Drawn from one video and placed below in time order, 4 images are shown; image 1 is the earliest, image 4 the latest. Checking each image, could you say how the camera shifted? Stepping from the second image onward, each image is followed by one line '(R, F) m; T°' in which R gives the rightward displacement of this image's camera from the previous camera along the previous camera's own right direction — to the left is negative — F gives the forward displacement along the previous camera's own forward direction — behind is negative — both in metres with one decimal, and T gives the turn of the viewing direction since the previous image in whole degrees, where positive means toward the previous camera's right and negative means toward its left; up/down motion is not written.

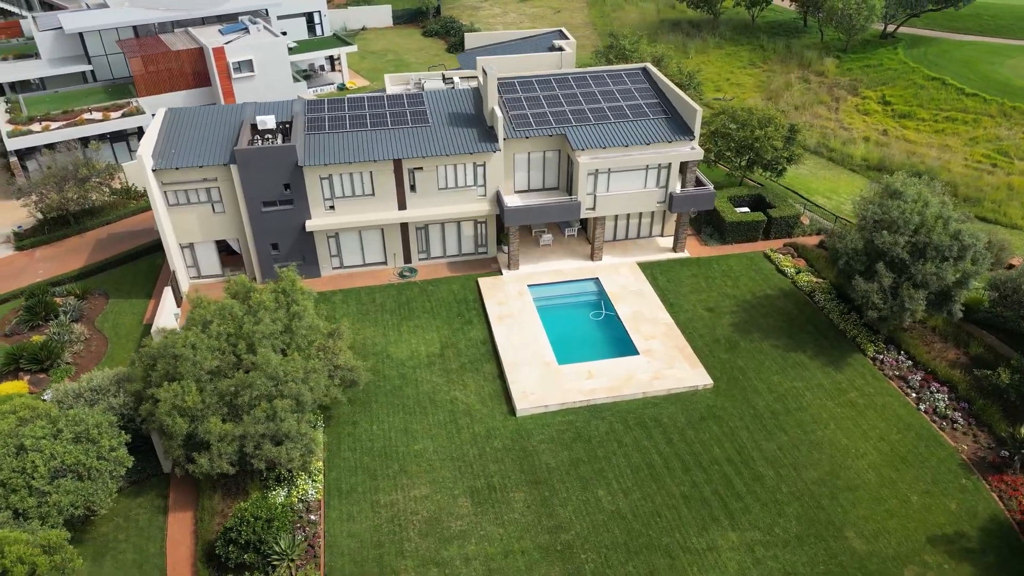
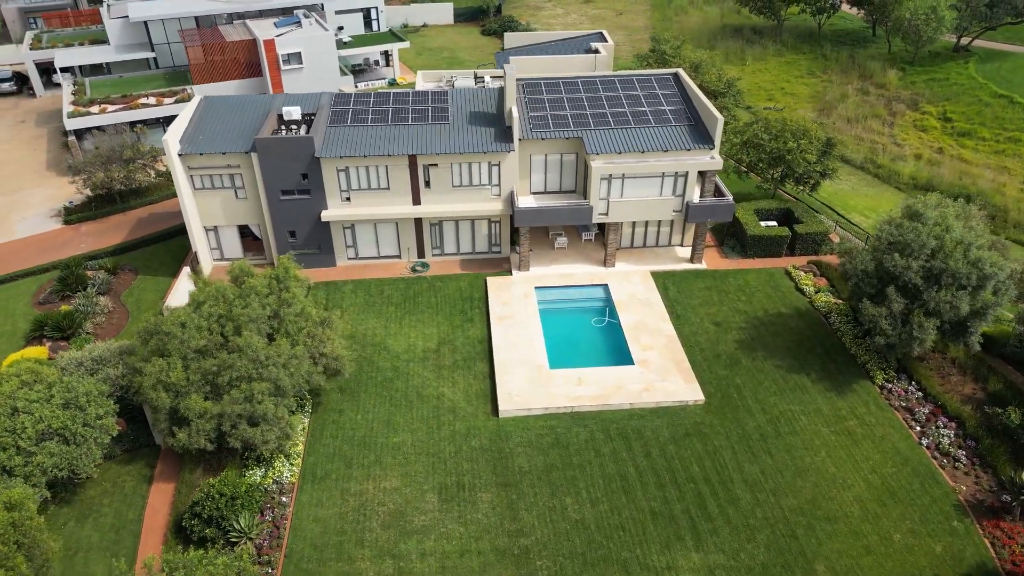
(+3.4, +0.2) m; -6°
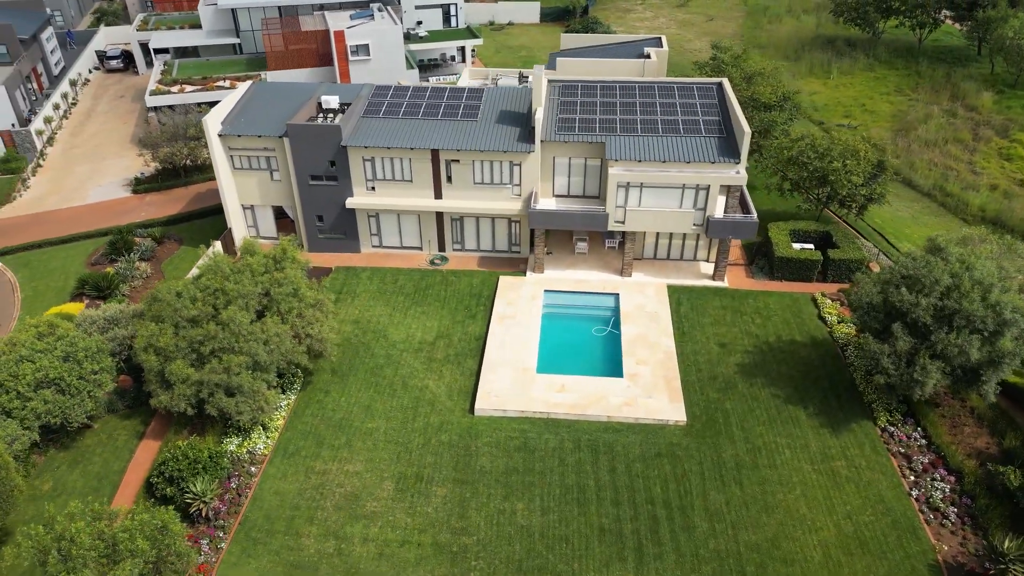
(+4.9, +0.4) m; -8°
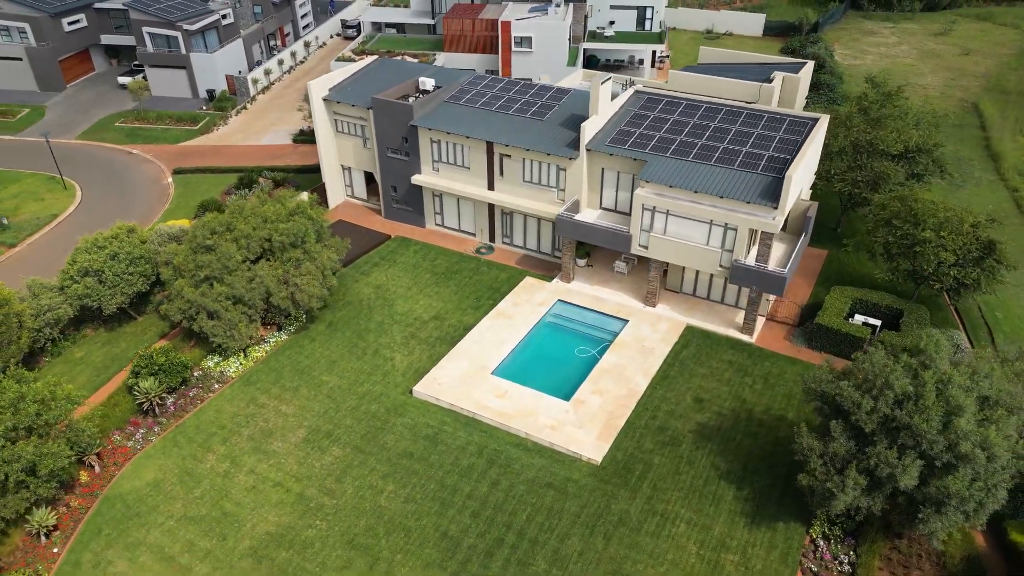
(+12.4, +2.2) m; -20°
